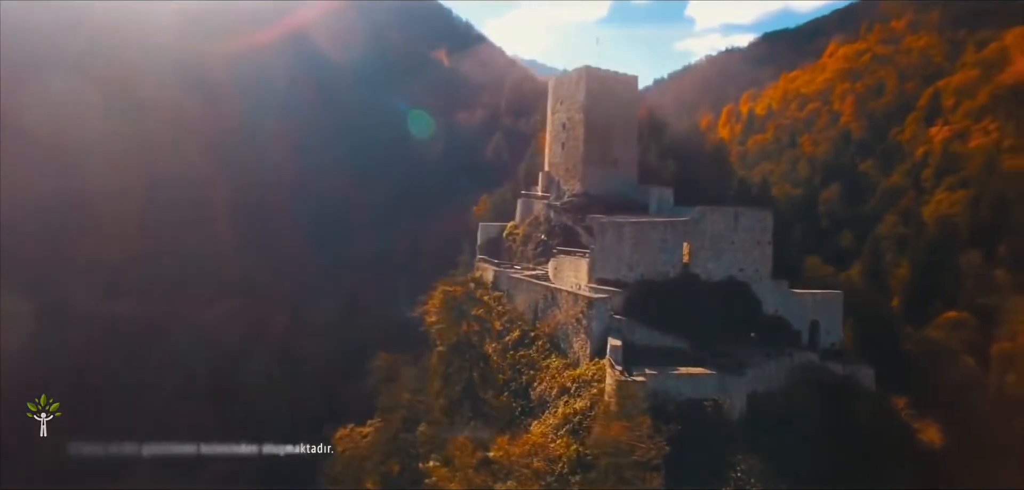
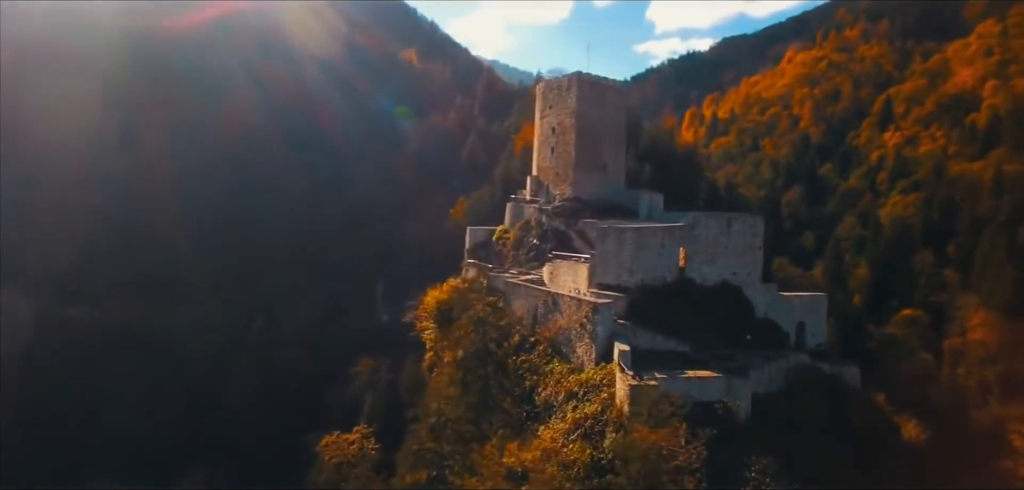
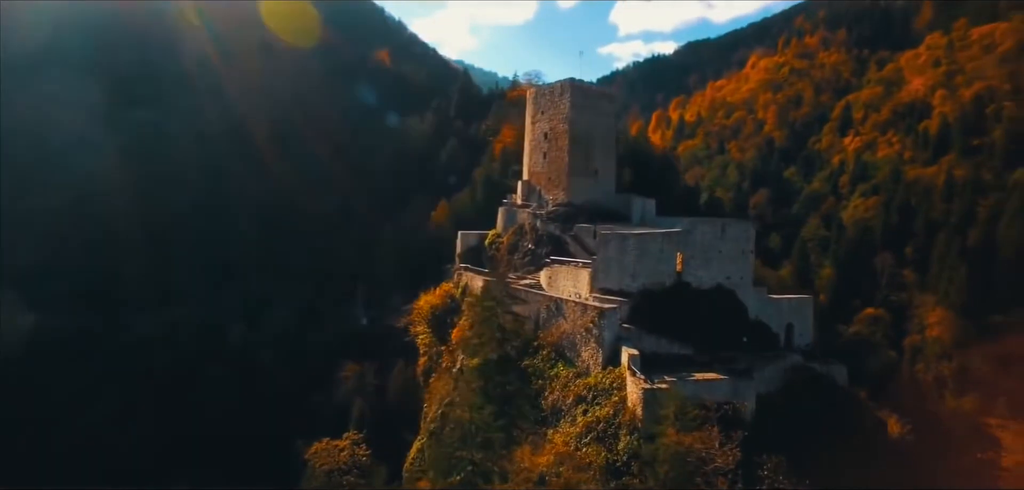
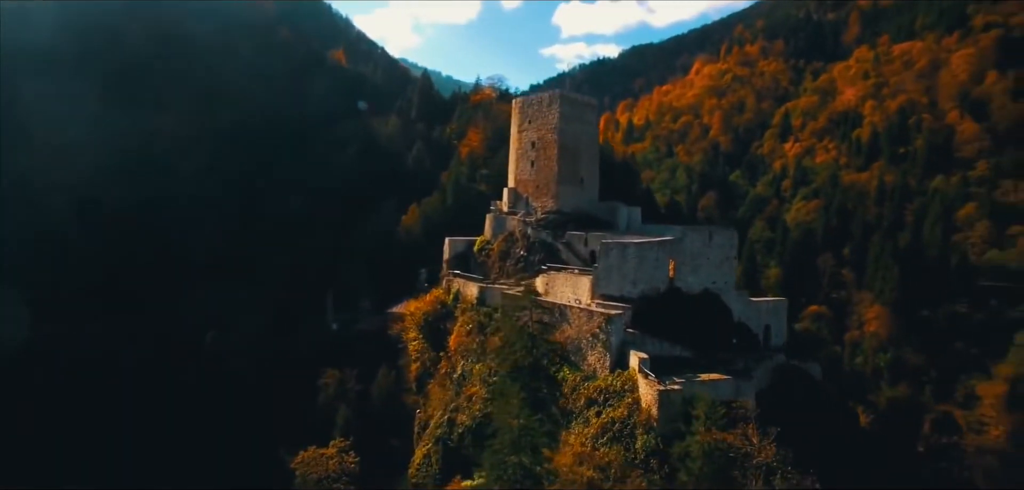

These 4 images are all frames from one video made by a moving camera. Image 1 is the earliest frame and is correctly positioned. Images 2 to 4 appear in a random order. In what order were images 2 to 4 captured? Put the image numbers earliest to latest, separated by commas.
2, 3, 4
